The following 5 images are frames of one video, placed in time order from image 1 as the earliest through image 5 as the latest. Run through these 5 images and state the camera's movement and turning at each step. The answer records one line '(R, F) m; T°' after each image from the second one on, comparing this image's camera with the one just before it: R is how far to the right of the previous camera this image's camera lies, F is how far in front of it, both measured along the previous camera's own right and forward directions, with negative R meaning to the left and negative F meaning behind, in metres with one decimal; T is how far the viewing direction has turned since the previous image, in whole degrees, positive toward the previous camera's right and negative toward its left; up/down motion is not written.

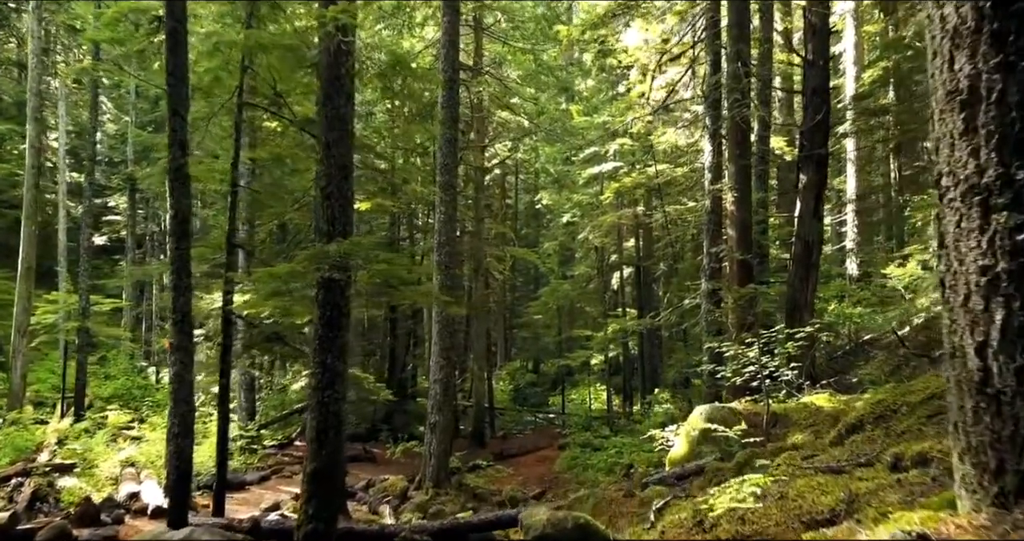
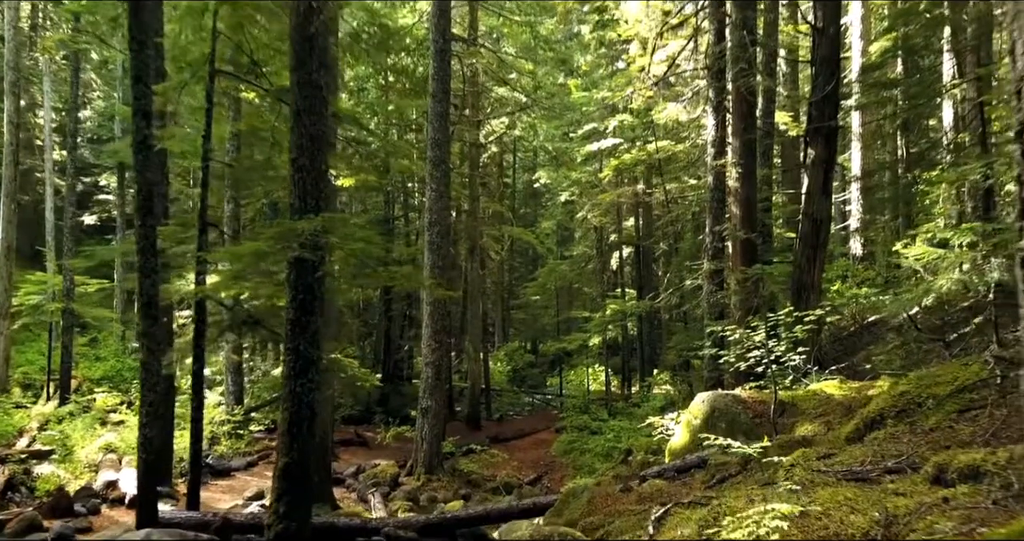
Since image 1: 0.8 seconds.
(+0.1, +0.5) m; 0°
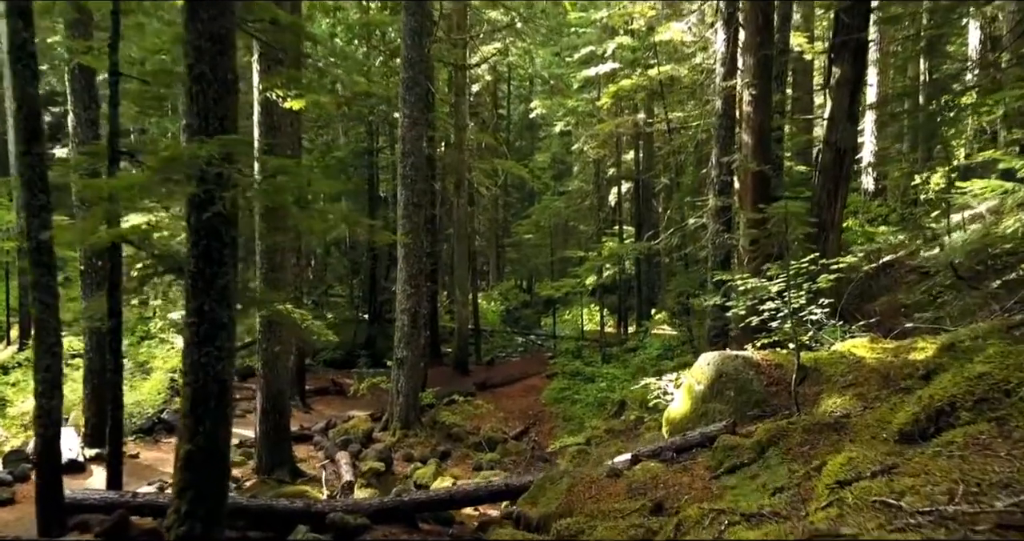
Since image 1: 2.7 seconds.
(+0.3, +1.3) m; 0°
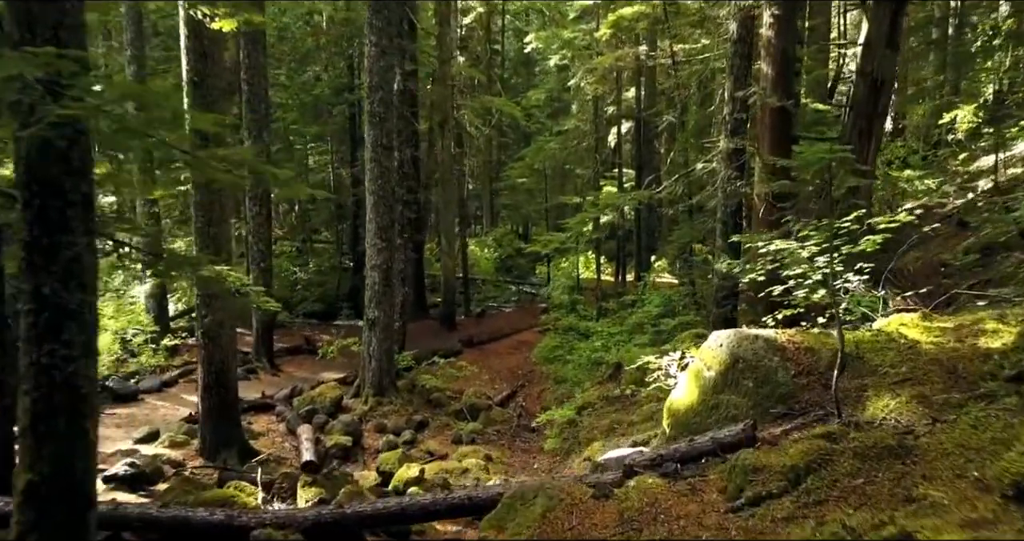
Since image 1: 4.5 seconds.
(+0.2, +1.3) m; 0°
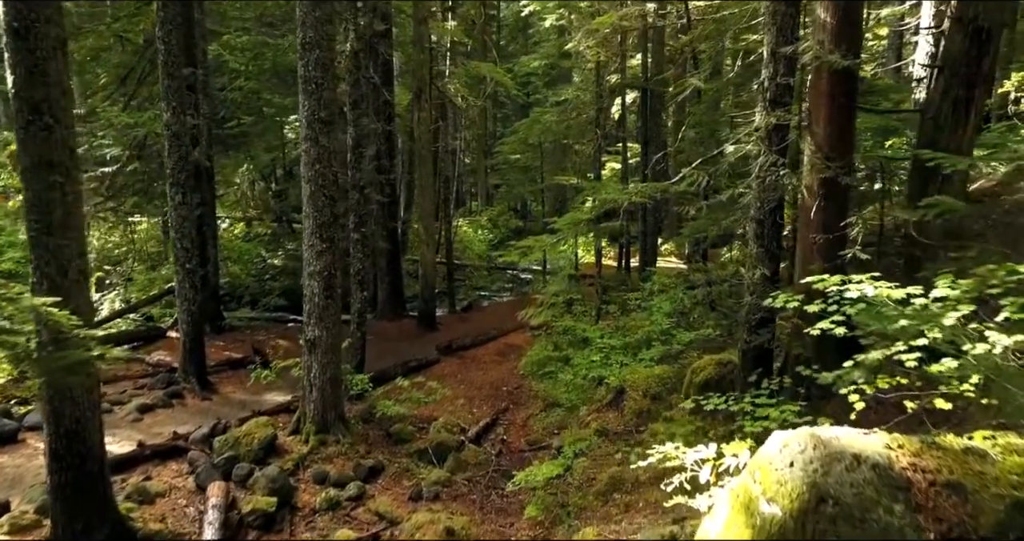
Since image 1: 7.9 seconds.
(+0.3, +2.3) m; 0°
